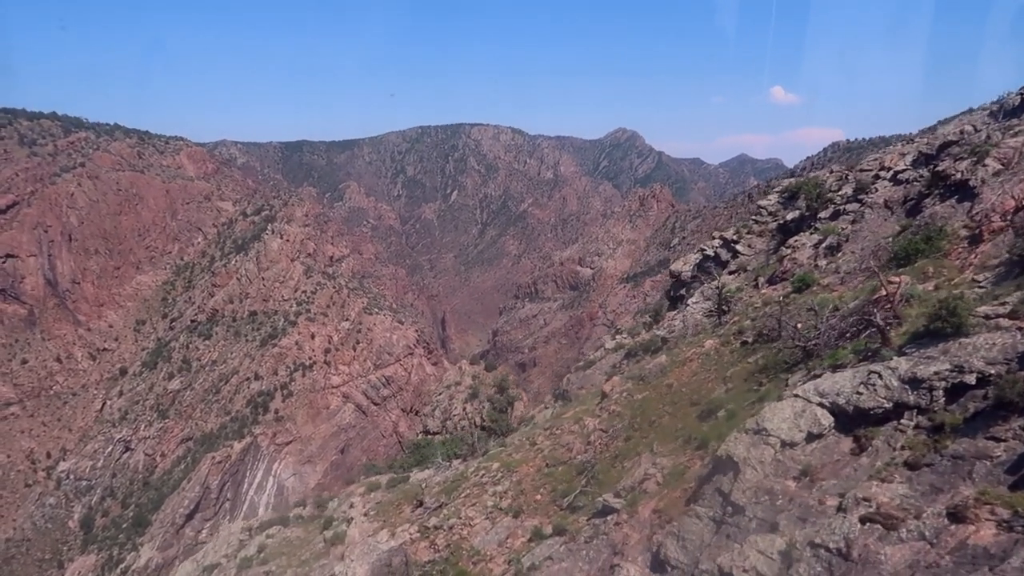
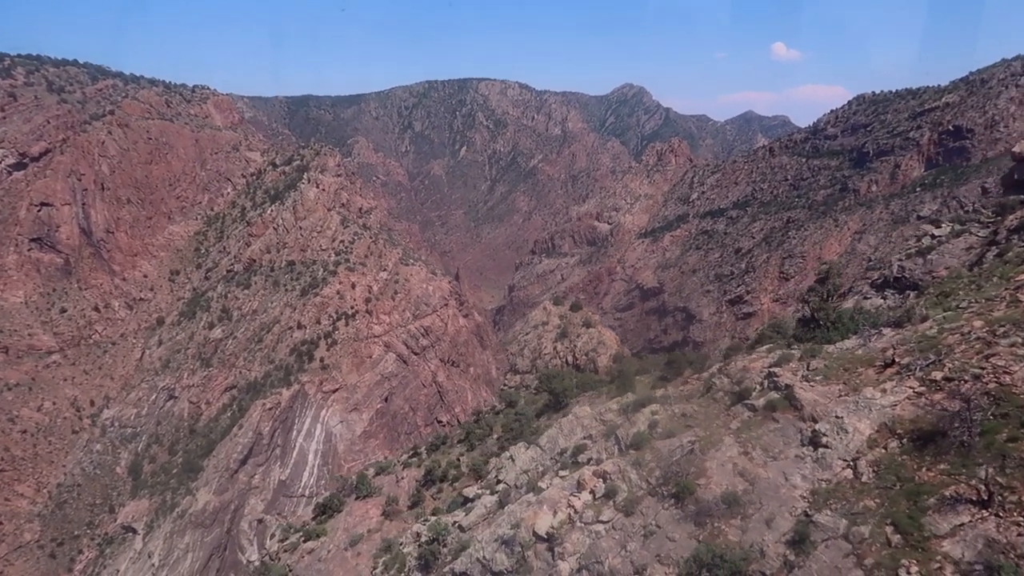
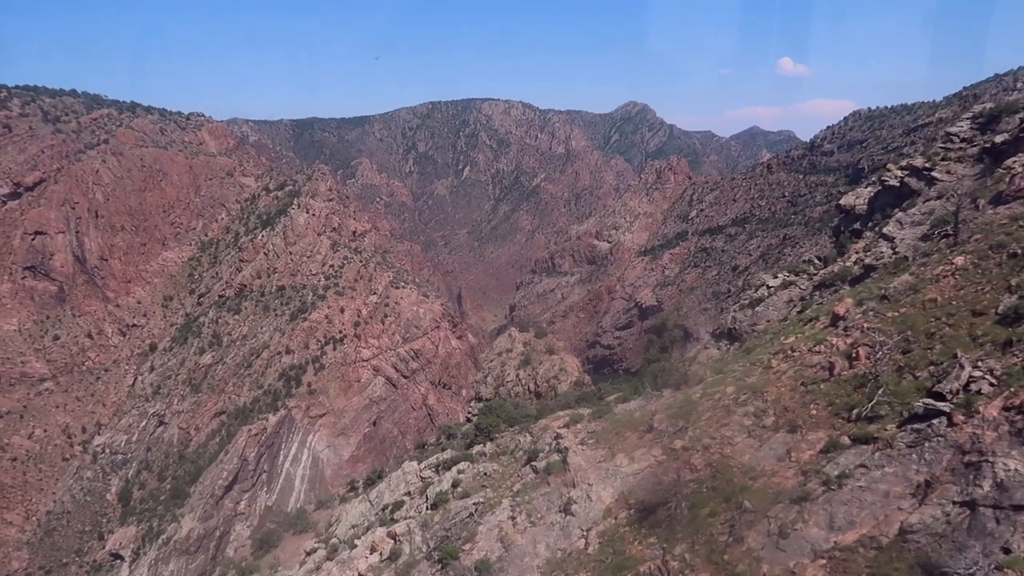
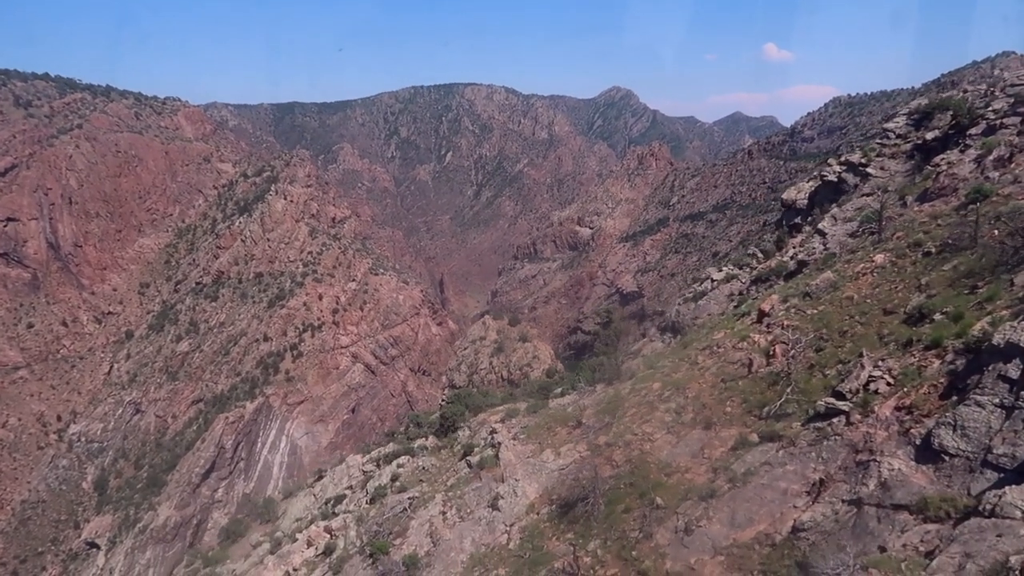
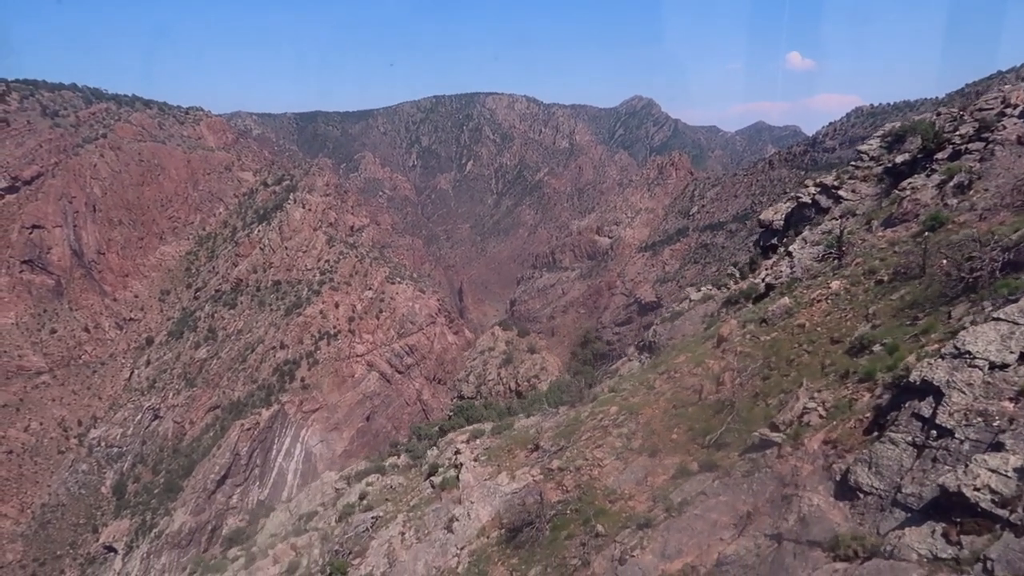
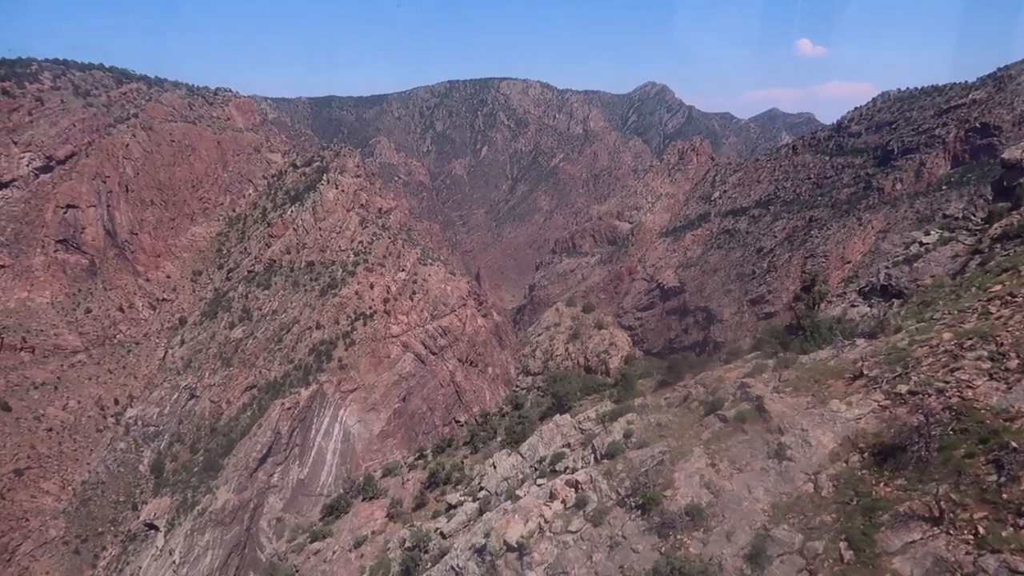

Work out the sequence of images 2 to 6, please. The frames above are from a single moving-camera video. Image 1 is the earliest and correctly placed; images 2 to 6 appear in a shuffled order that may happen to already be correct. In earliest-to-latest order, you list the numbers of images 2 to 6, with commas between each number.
5, 4, 3, 6, 2
